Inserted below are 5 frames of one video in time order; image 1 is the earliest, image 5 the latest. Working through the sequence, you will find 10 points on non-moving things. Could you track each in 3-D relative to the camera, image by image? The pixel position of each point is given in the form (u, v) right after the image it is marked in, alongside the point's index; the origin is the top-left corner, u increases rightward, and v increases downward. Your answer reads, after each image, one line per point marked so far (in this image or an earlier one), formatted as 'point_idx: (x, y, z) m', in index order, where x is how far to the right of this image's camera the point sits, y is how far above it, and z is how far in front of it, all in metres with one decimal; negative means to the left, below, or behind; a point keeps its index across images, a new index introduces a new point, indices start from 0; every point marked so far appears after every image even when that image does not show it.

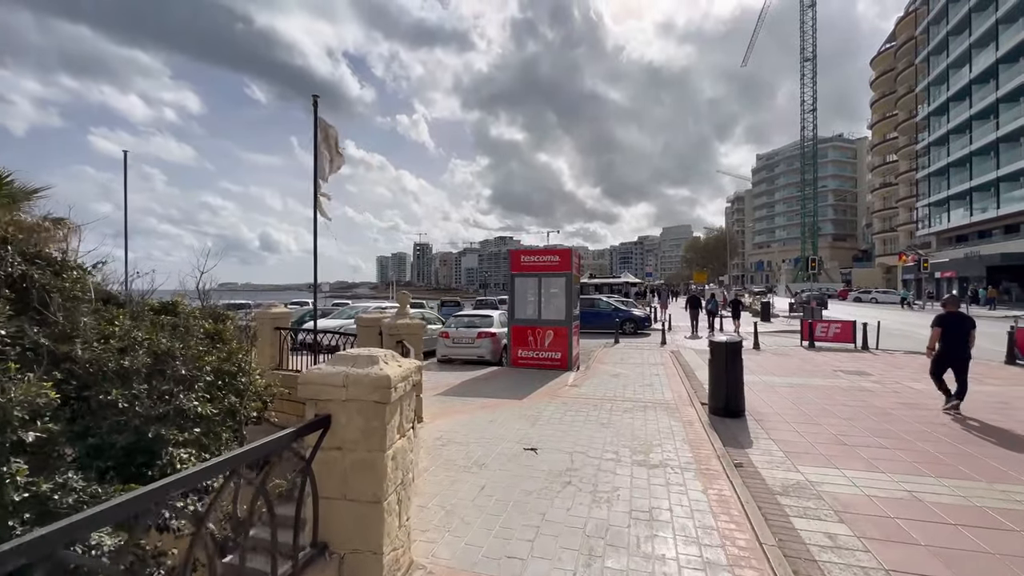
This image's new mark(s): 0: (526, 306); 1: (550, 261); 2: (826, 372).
0: (+0.4, -0.5, +11.4) m
1: (+1.0, +0.7, +11.2) m
2: (+7.3, -2.0, +10.5) m
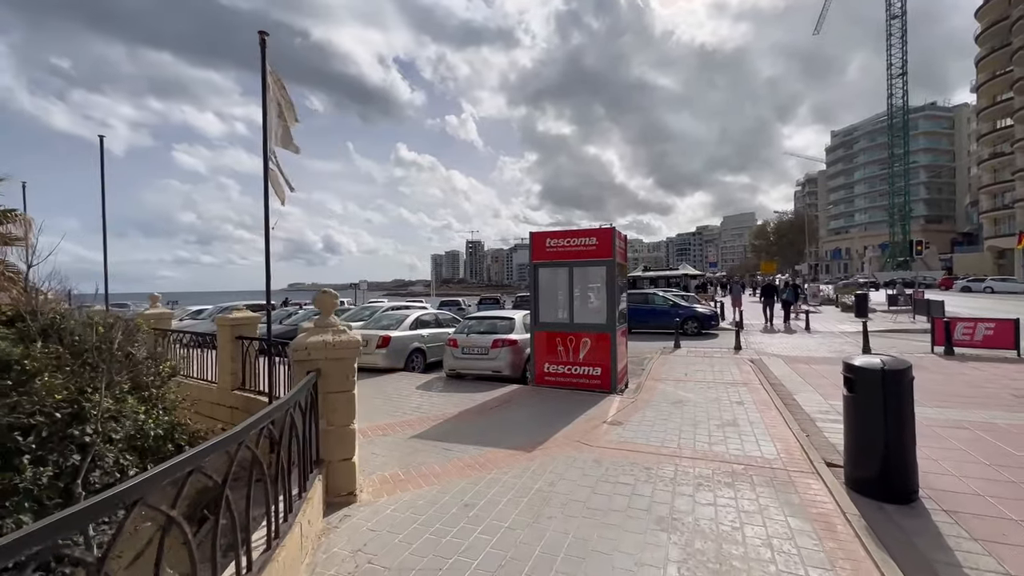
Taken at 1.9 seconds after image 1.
0: (+0.9, -0.4, +8.7) m
1: (+1.4, +0.8, +8.4) m
2: (+7.7, -1.7, +7.0) m
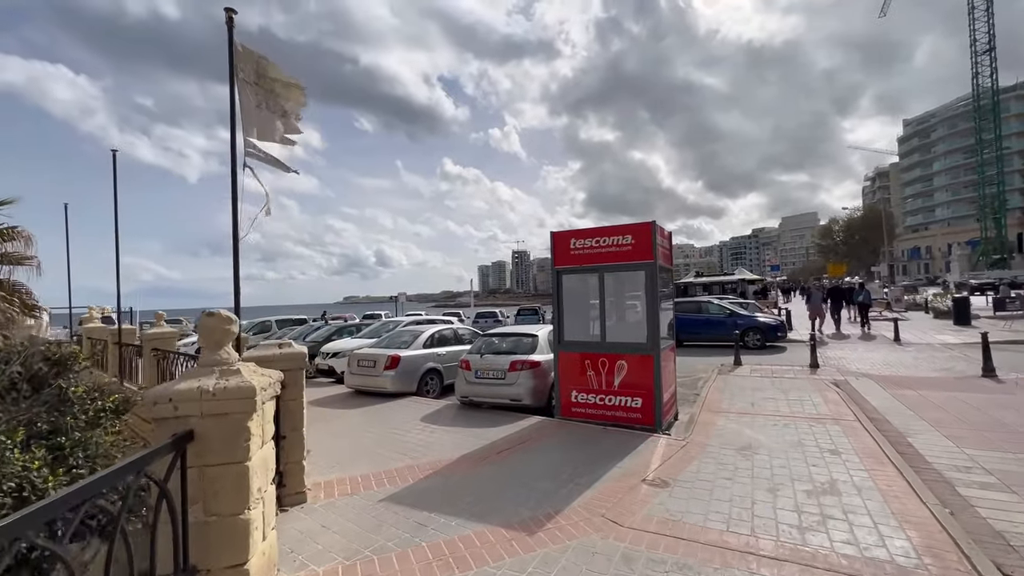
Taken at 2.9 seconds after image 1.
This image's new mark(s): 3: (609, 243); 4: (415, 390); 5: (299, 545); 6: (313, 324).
0: (+1.2, -0.5, +7.1) m
1: (+1.6, +0.7, +6.8) m
2: (+7.8, -1.7, +4.8) m
3: (+1.5, +0.7, +6.9) m
4: (-2.1, -2.2, +9.6) m
5: (-1.7, -2.0, +3.6) m
6: (-7.9, -1.4, +17.9) m
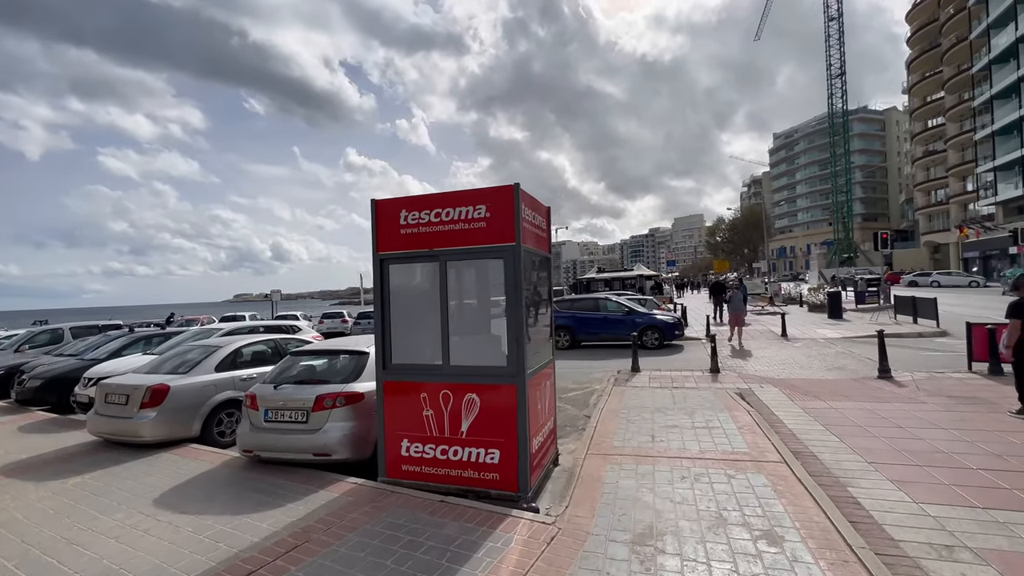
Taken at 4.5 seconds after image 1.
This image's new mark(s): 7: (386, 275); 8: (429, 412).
0: (-0.9, -0.5, +4.8) m
1: (-0.5, +0.7, +4.6) m
2: (+6.0, -1.7, +3.8) m
3: (-0.6, +0.7, +4.6) m
4: (-4.6, -2.1, +6.5) m
5: (-3.0, -2.0, +0.8) m
6: (-11.9, -1.3, +13.6) m
7: (-1.3, +0.2, +4.8) m
8: (-0.9, -1.3, +4.6) m
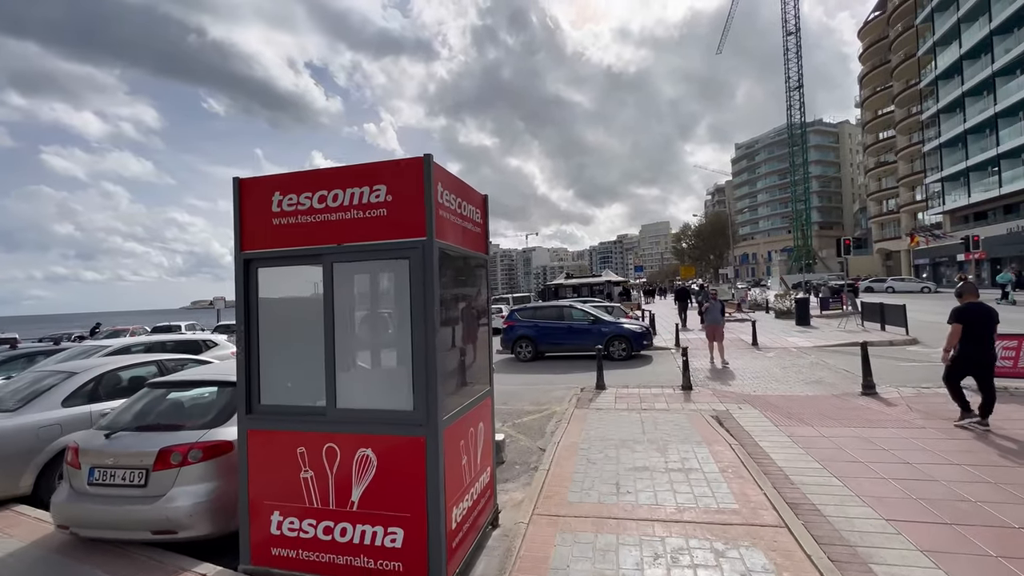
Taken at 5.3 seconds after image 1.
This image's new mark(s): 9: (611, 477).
0: (-1.6, -0.6, +3.5) m
1: (-1.1, +0.6, +3.3) m
2: (+5.4, -1.8, +2.9) m
3: (-1.2, +0.7, +3.3) m
4: (-5.3, -2.2, +5.0) m
5: (-3.4, -2.1, -0.7) m
6: (-13.1, -1.6, +11.5) m
7: (-2.0, +0.1, +3.5) m
8: (-1.5, -1.3, +3.3) m
9: (+1.0, -1.9, +4.7) m
